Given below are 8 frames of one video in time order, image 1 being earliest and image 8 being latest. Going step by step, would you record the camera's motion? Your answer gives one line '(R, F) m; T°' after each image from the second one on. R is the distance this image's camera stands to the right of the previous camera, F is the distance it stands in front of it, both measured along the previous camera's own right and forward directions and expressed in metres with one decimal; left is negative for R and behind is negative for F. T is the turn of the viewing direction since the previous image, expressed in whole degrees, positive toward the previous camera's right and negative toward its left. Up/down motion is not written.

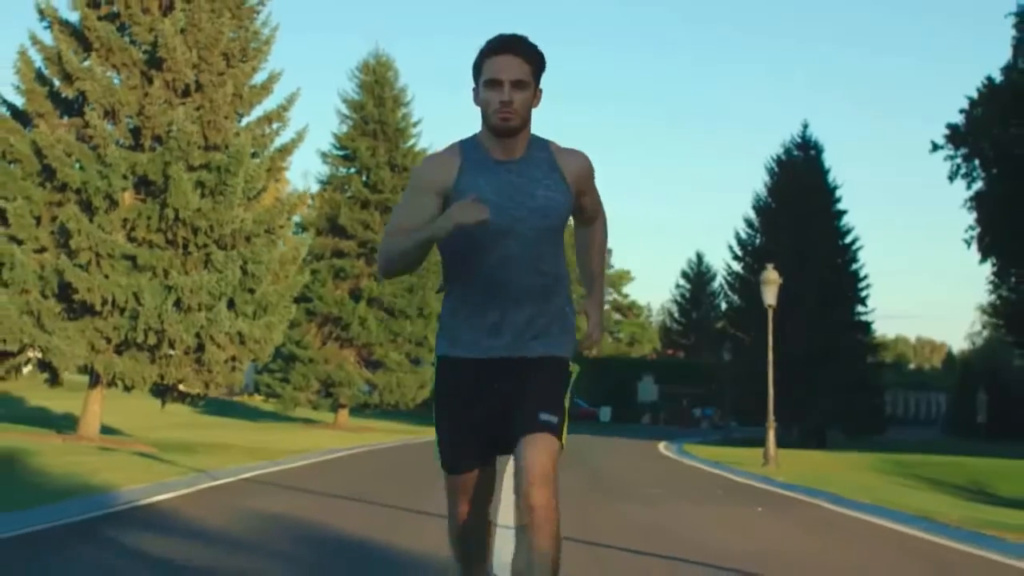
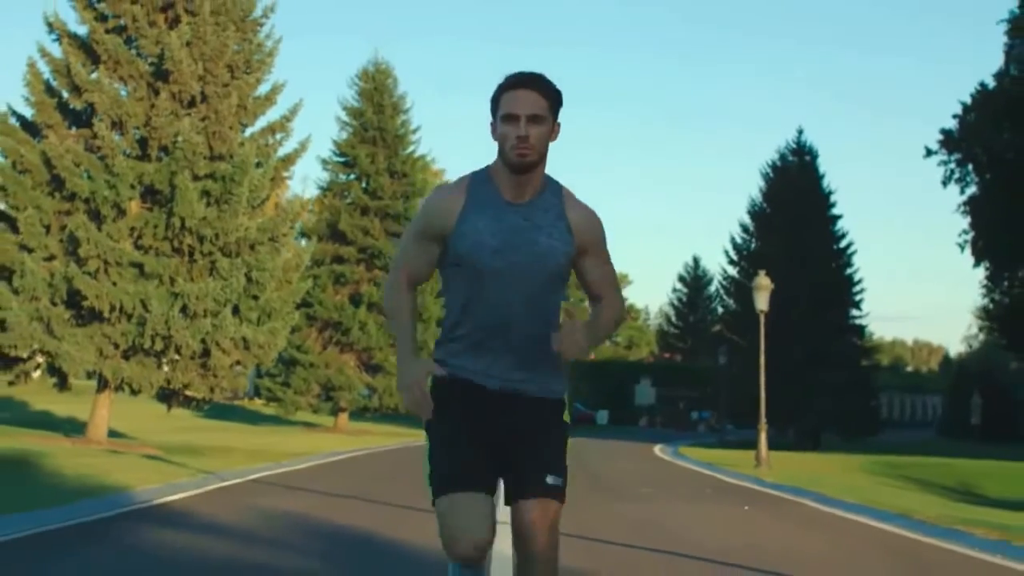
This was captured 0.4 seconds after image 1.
(0.0, -0.7) m; 0°
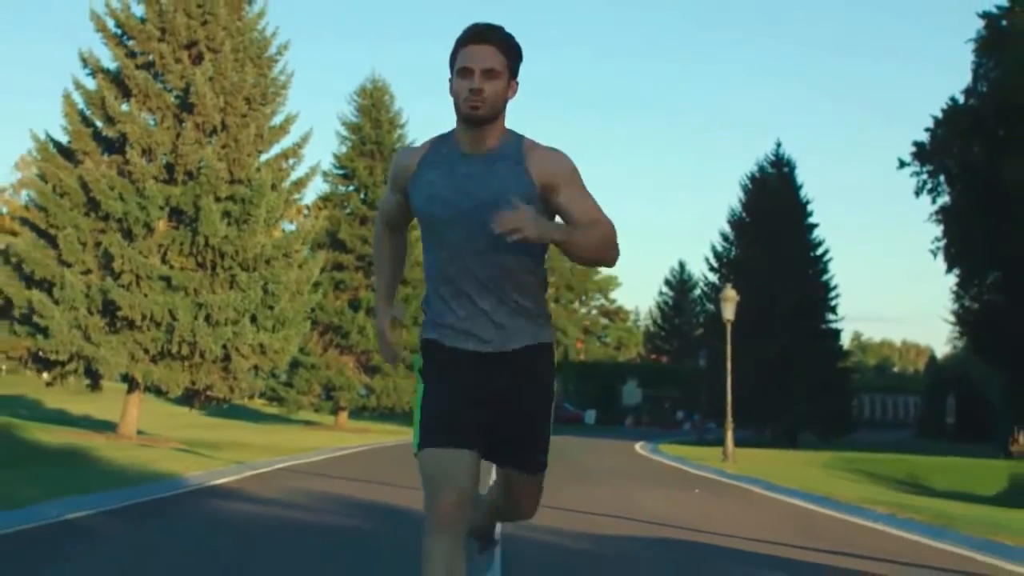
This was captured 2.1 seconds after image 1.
(0.0, -3.2) m; 0°
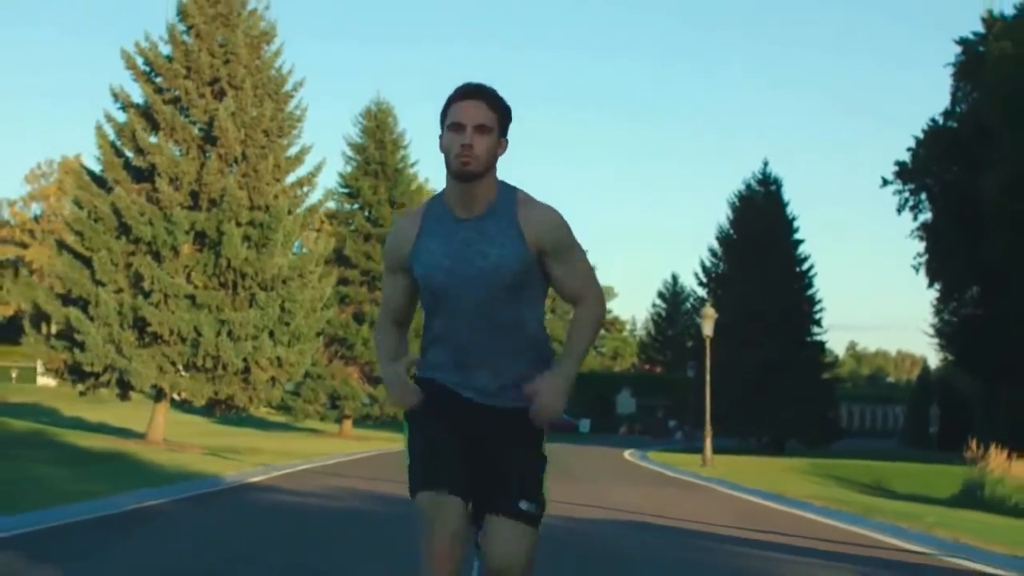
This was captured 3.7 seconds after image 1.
(0.0, -2.8) m; 0°
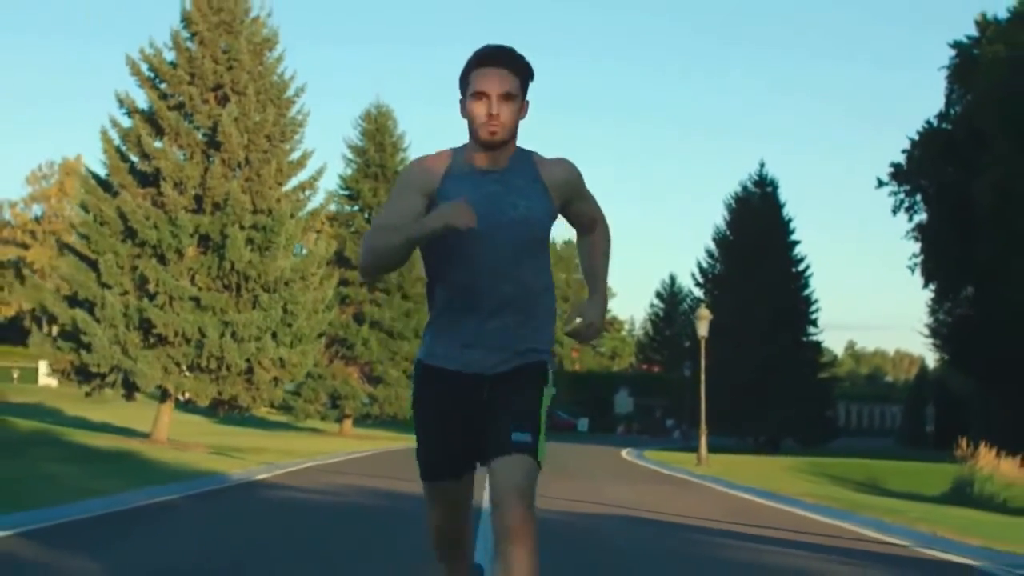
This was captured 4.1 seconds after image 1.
(0.0, -0.6) m; 0°
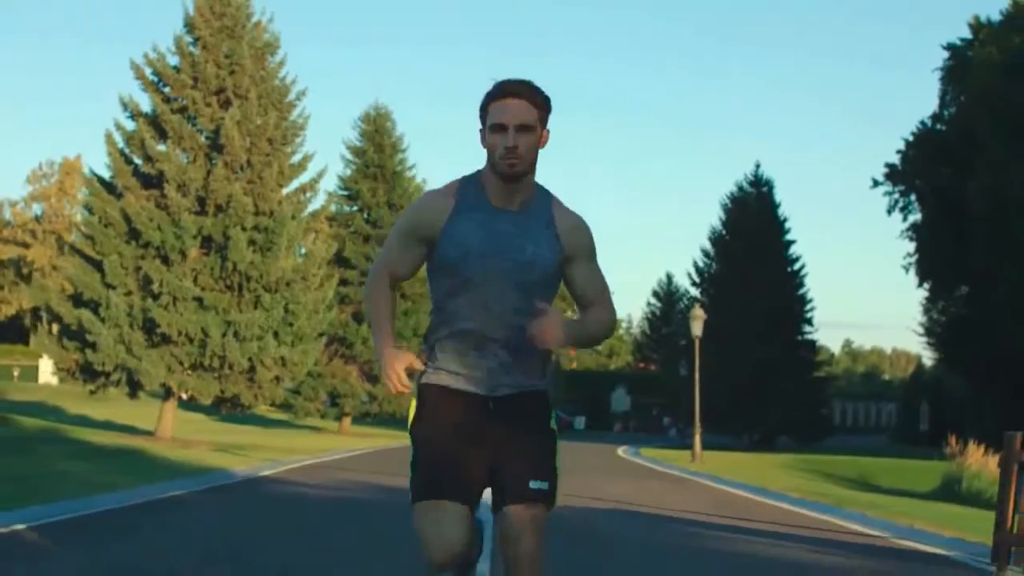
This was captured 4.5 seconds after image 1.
(0.0, -0.6) m; 0°
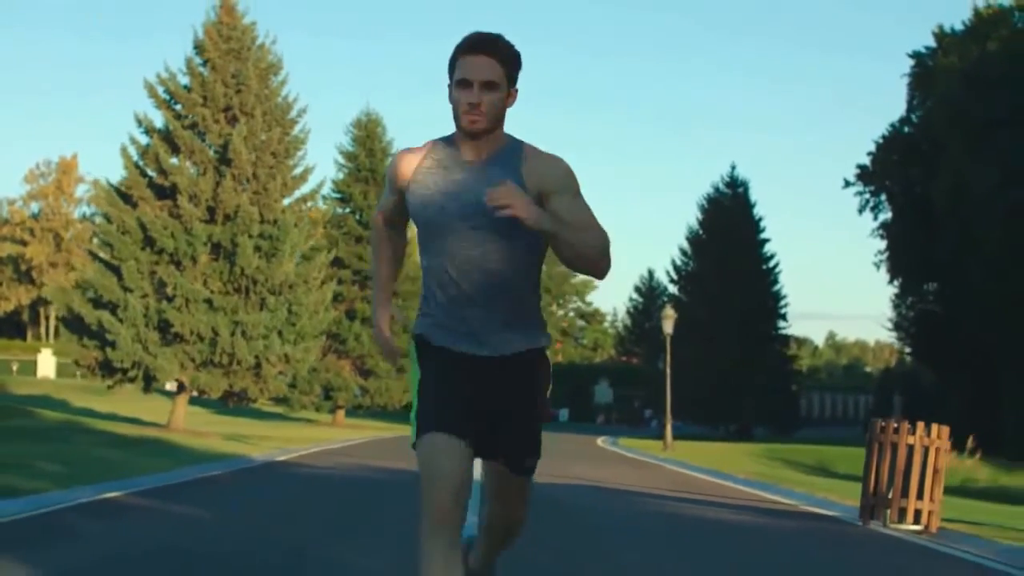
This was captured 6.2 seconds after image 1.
(0.0, -3.1) m; +1°
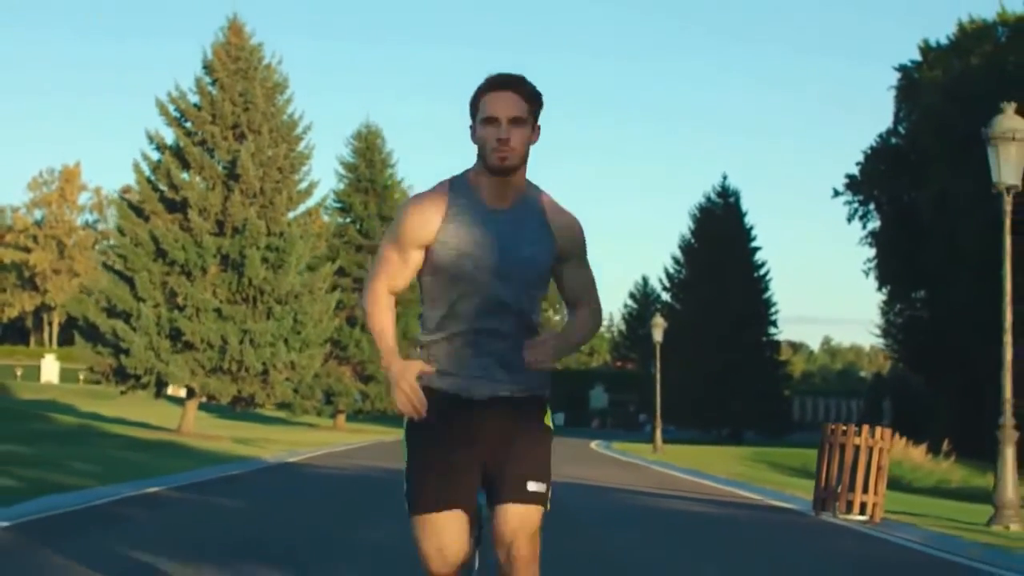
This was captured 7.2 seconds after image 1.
(0.0, -1.7) m; 0°
